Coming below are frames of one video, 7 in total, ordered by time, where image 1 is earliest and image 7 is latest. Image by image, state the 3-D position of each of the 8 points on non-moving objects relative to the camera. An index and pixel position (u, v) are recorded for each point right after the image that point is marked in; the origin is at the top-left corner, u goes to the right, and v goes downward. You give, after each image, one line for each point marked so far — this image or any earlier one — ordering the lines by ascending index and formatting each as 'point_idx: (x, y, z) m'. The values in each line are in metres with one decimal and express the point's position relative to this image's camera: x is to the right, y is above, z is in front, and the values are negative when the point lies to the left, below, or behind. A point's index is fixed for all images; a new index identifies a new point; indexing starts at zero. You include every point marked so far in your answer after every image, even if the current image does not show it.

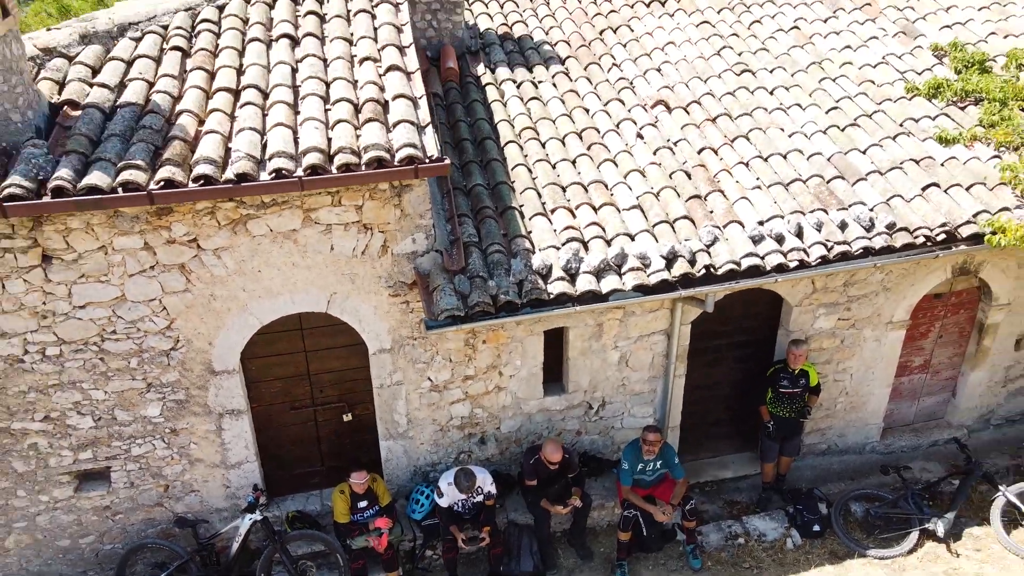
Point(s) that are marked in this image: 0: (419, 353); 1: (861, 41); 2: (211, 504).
0: (-0.6, -0.4, +4.6) m
1: (+3.0, +2.1, +6.4) m
2: (-1.9, -1.4, +4.8) m
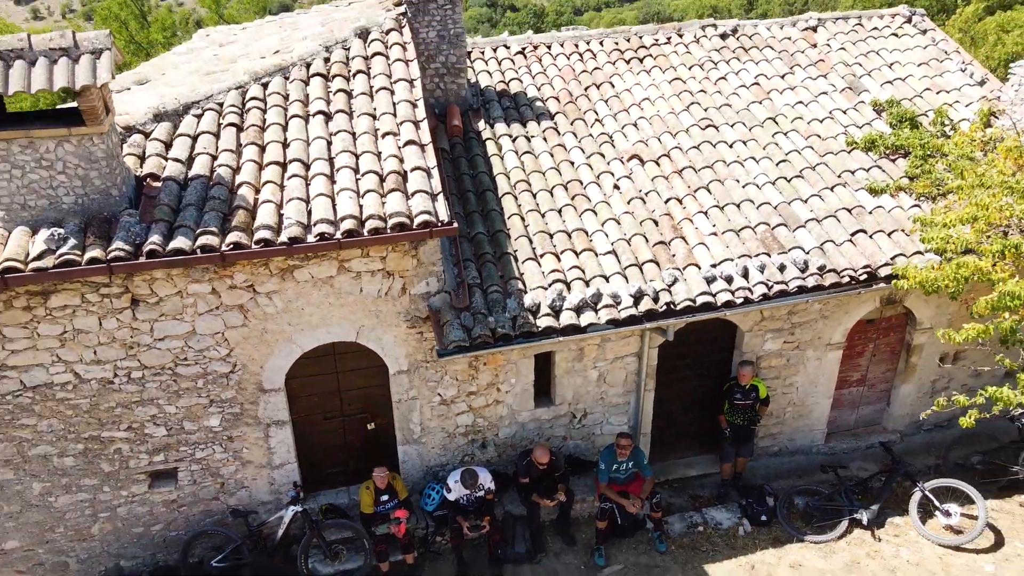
0: (-0.6, -0.6, +5.6) m
1: (+3.0, +1.9, +7.4) m
2: (-1.9, -1.6, +5.8) m
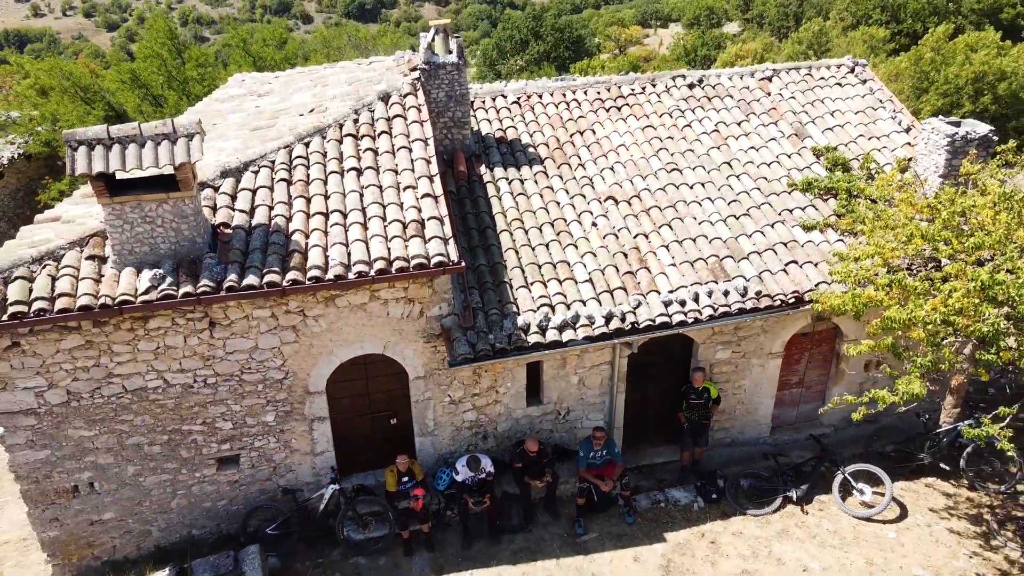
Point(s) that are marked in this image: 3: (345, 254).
0: (-0.6, -0.8, +6.9) m
1: (+2.9, +1.7, +8.7) m
2: (-2.0, -1.8, +7.1) m
3: (-1.4, +0.3, +6.1) m
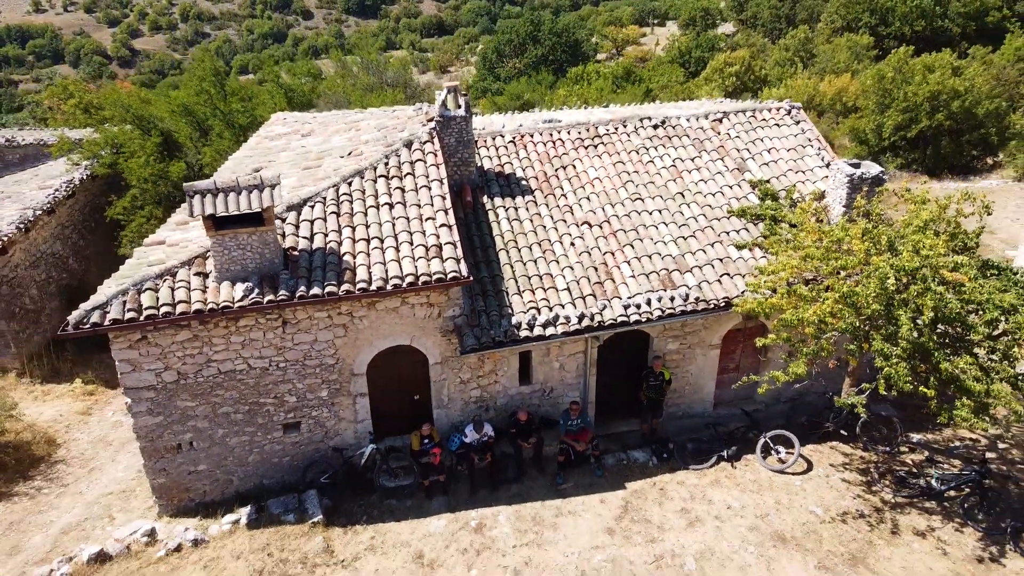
0: (-0.7, -0.9, +9.1) m
1: (+2.9, +1.6, +10.9) m
2: (-2.0, -1.9, +9.3) m
3: (-1.4, +0.2, +8.2) m
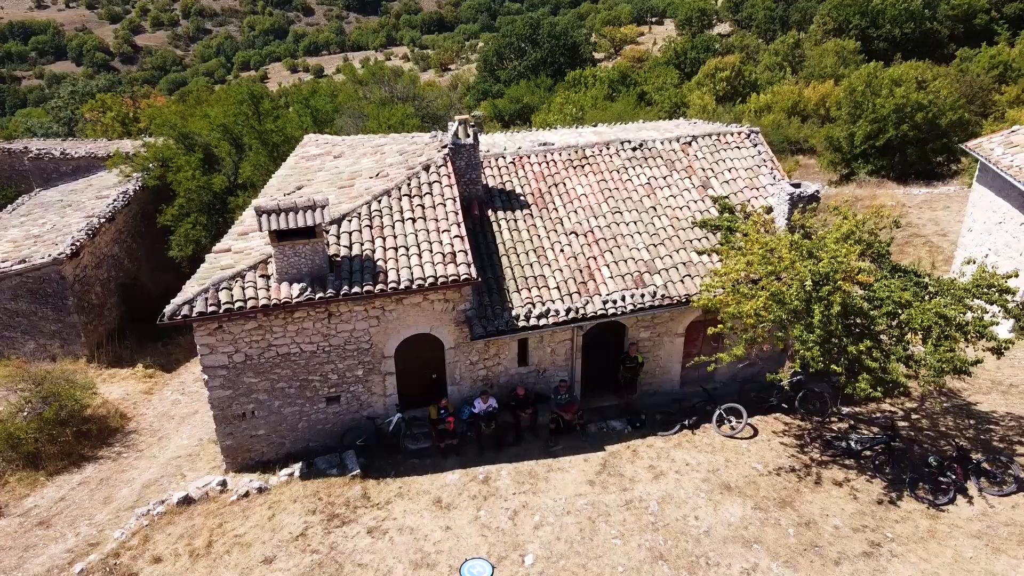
0: (-0.7, -0.9, +11.2) m
1: (+2.9, +1.7, +12.9) m
2: (-2.0, -1.9, +11.4) m
3: (-1.4, +0.2, +10.3) m
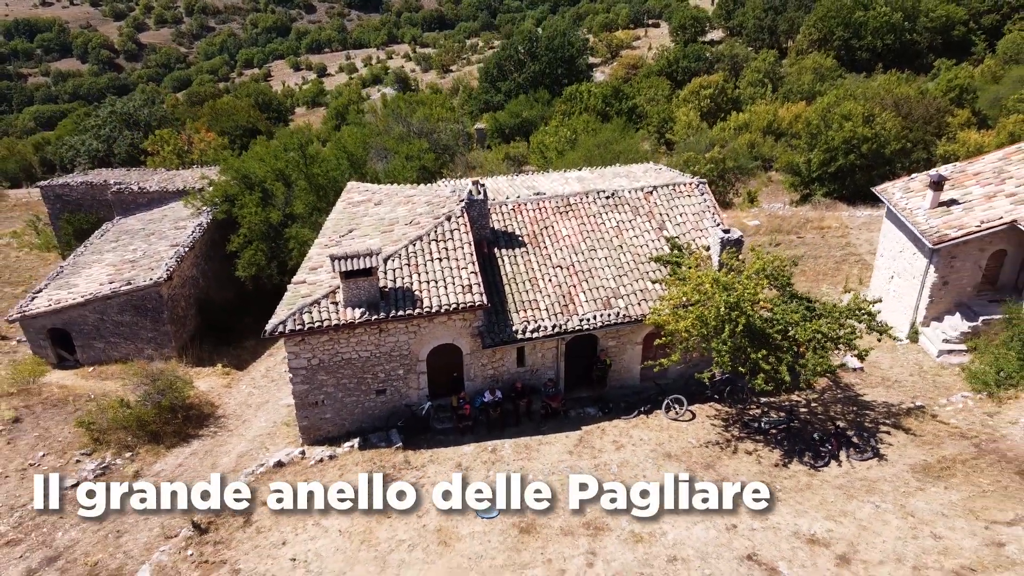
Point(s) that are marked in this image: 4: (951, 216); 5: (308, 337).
0: (-0.7, -1.3, +15.1) m
1: (+2.9, +1.2, +16.8) m
2: (-2.0, -2.3, +15.3) m
3: (-1.4, -0.2, +14.2) m
4: (+10.3, +1.7, +17.5) m
5: (-3.8, -0.9, +13.9) m
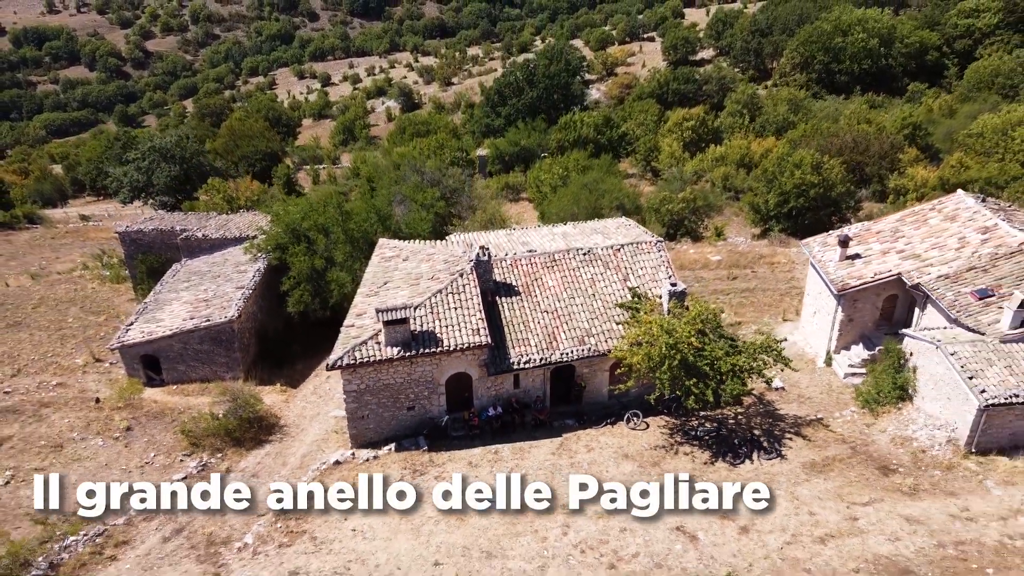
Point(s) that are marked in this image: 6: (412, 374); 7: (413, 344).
0: (-0.7, -2.4, +20.0) m
1: (+2.8, +0.1, +21.7) m
2: (-2.1, -3.4, +20.2) m
3: (-1.5, -1.3, +19.1) m
4: (+10.2, +0.6, +22.4) m
5: (-3.8, -2.0, +18.8) m
6: (-2.6, -2.2, +19.3) m
7: (-2.5, -1.4, +18.9) m
